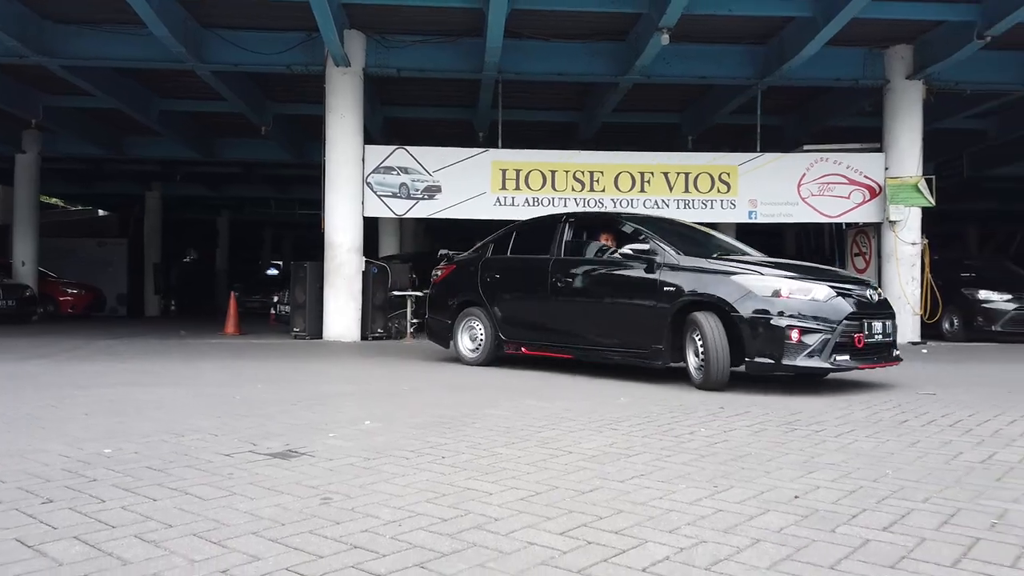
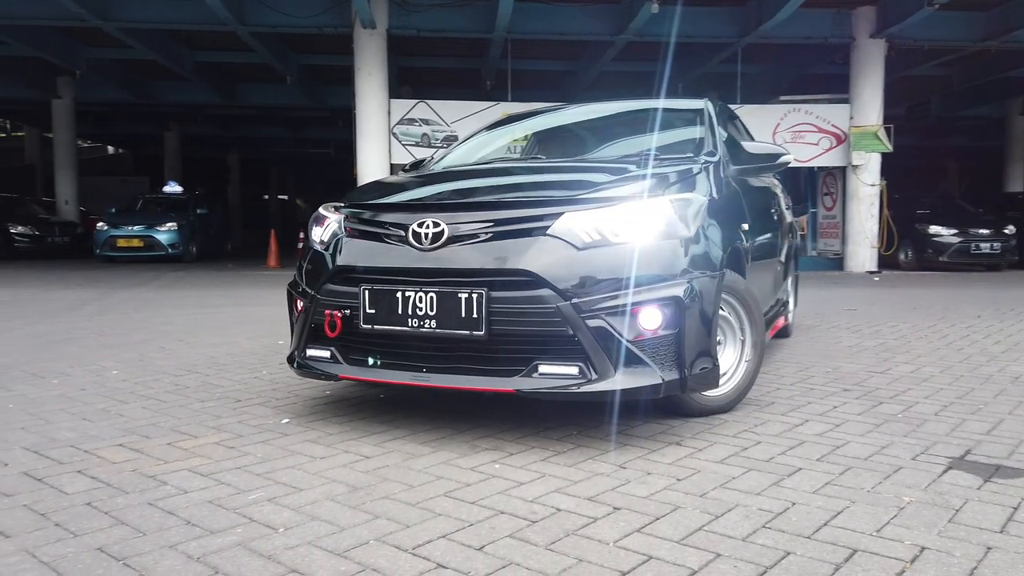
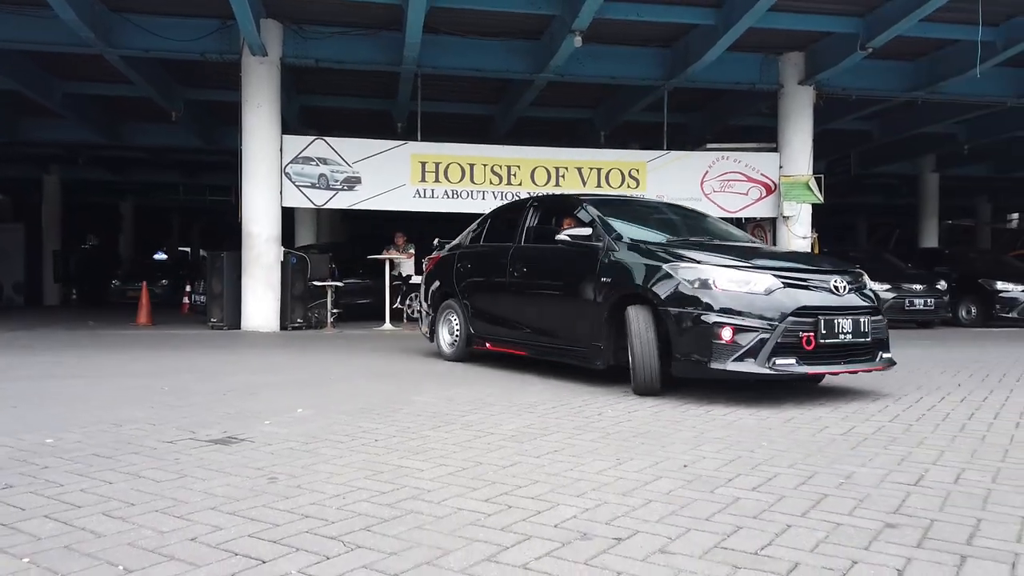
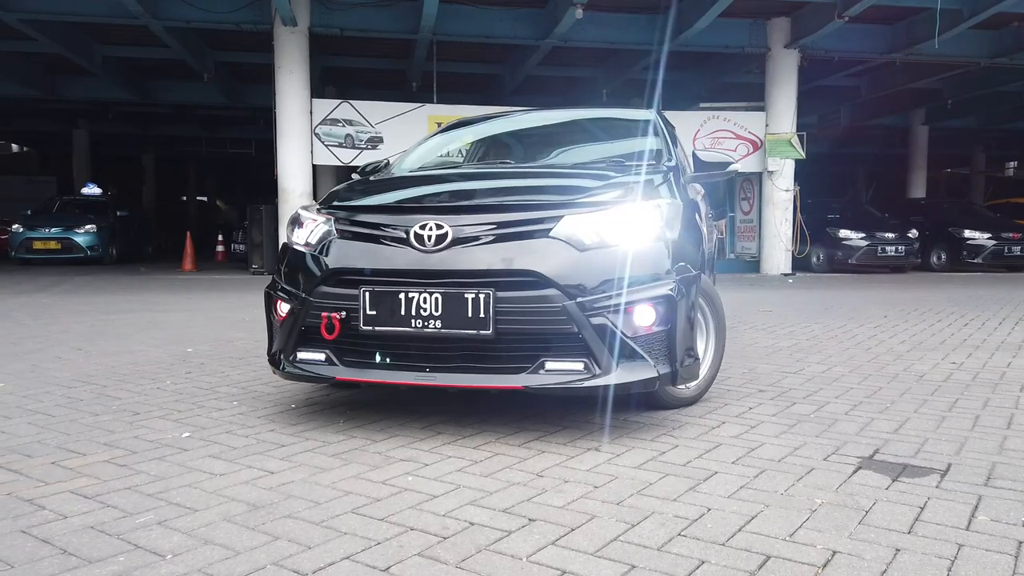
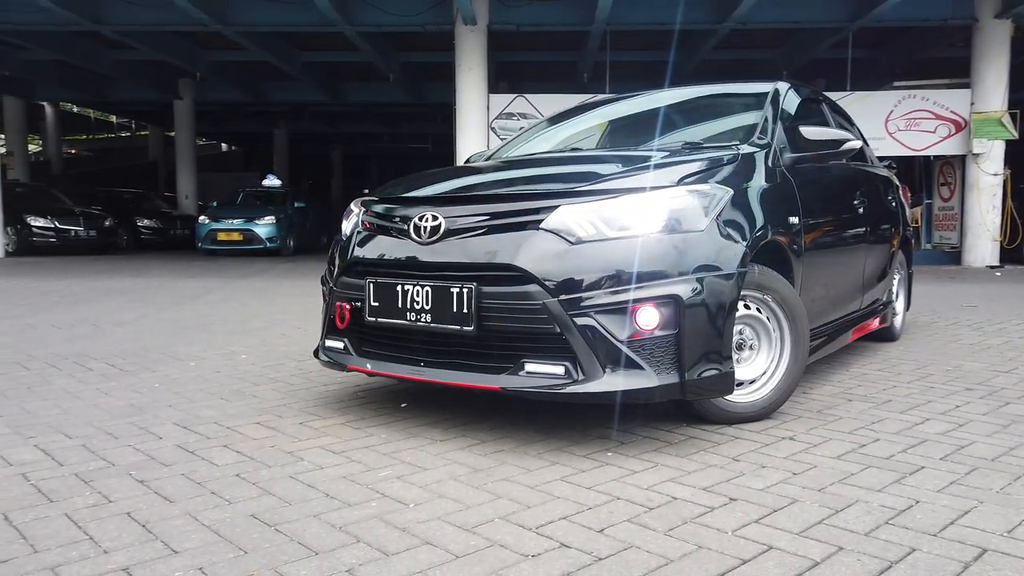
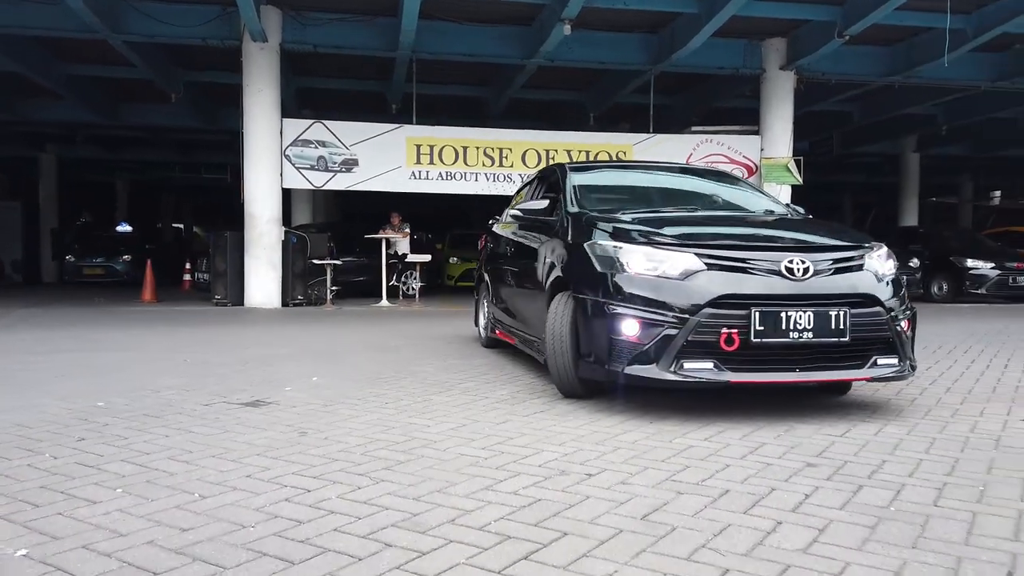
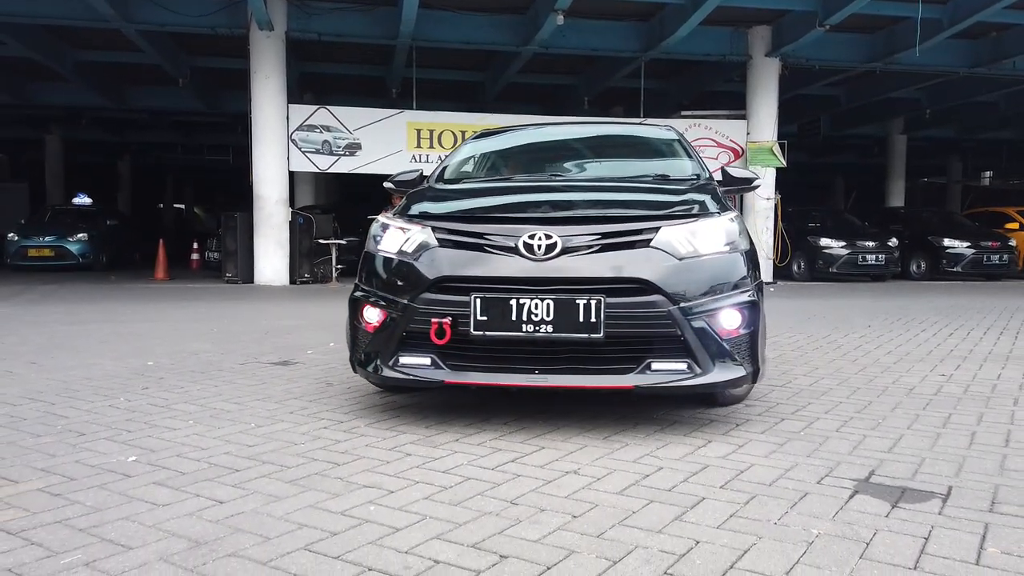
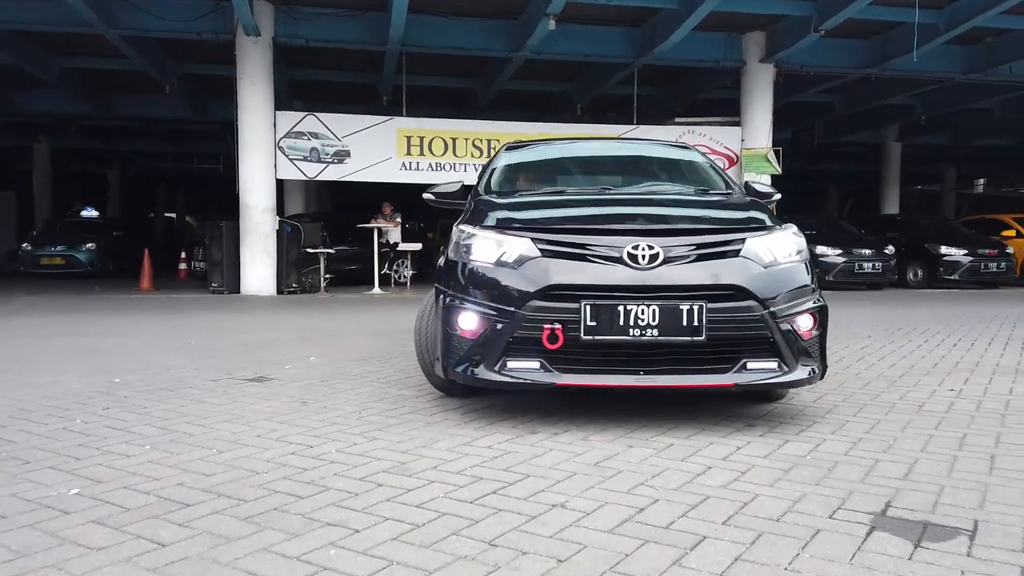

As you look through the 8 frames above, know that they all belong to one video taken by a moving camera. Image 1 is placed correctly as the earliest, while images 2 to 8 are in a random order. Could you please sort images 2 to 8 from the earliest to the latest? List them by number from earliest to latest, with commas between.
3, 6, 8, 7, 4, 2, 5
